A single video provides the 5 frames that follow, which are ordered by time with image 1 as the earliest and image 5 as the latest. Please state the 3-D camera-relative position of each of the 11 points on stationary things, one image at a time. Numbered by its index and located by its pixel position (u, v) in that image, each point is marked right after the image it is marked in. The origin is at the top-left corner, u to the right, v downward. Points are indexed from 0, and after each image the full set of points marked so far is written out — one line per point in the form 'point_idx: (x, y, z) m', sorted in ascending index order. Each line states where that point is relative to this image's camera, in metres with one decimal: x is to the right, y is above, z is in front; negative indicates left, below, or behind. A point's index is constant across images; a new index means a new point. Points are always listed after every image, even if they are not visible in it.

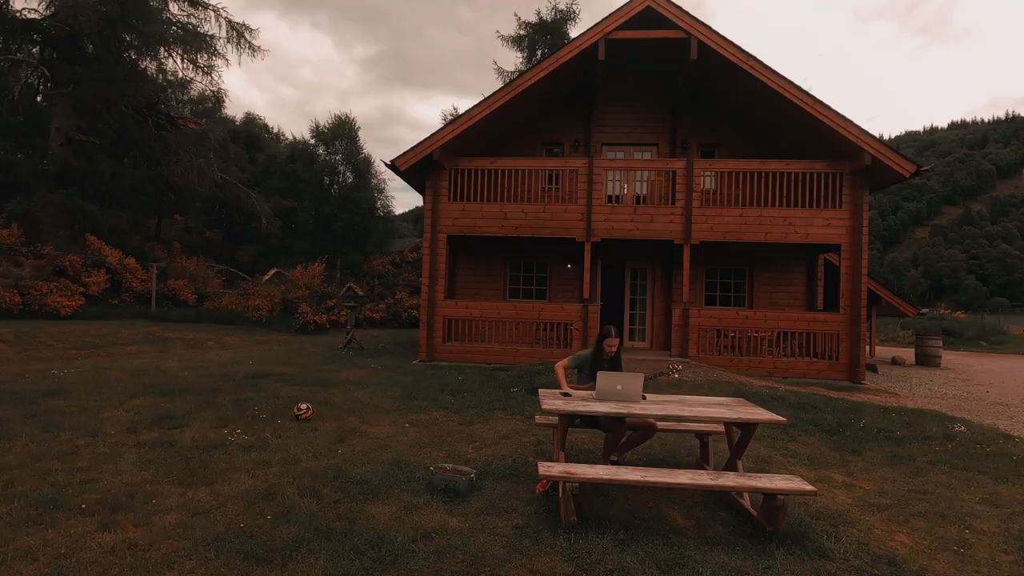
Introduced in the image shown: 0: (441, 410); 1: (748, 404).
0: (-1.0, -1.7, +7.7) m
1: (+2.2, -1.1, +4.9) m
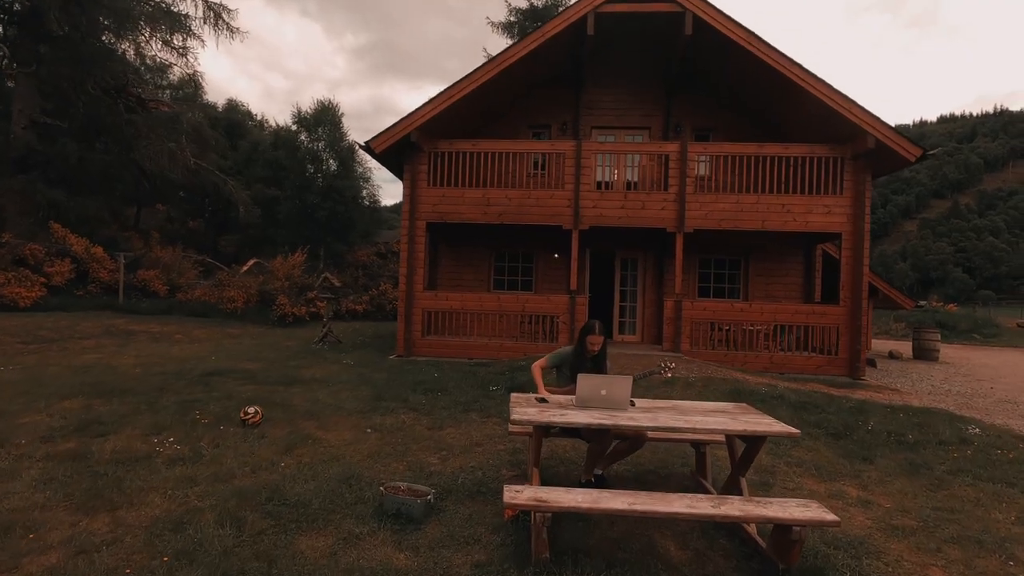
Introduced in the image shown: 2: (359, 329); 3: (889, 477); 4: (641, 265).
0: (-1.3, -1.6, +7.0) m
1: (+1.9, -1.0, +4.2) m
2: (-5.2, -1.4, +18.5) m
3: (+3.7, -1.9, +5.3) m
4: (+3.3, +0.6, +13.7) m
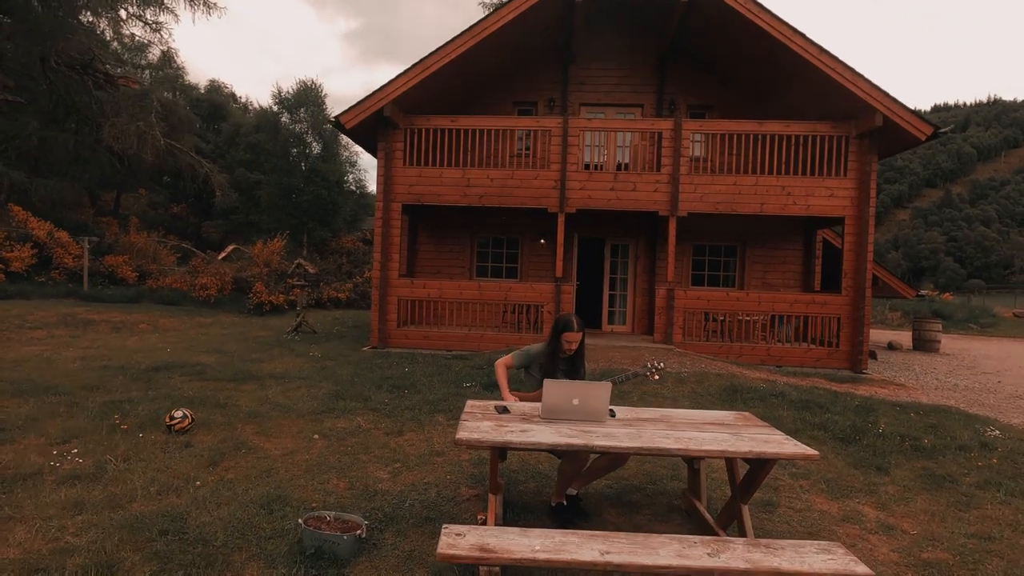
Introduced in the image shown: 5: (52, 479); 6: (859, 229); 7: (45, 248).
0: (-1.7, -1.5, +6.2) m
1: (+1.6, -0.9, +3.5) m
2: (-5.7, -1.0, +17.7) m
3: (+3.4, -1.7, +4.6) m
4: (+2.9, +0.9, +13.0) m
5: (-3.4, -1.4, +4.0) m
6: (+6.9, +1.2, +10.6) m
7: (-15.8, +1.4, +18.2) m
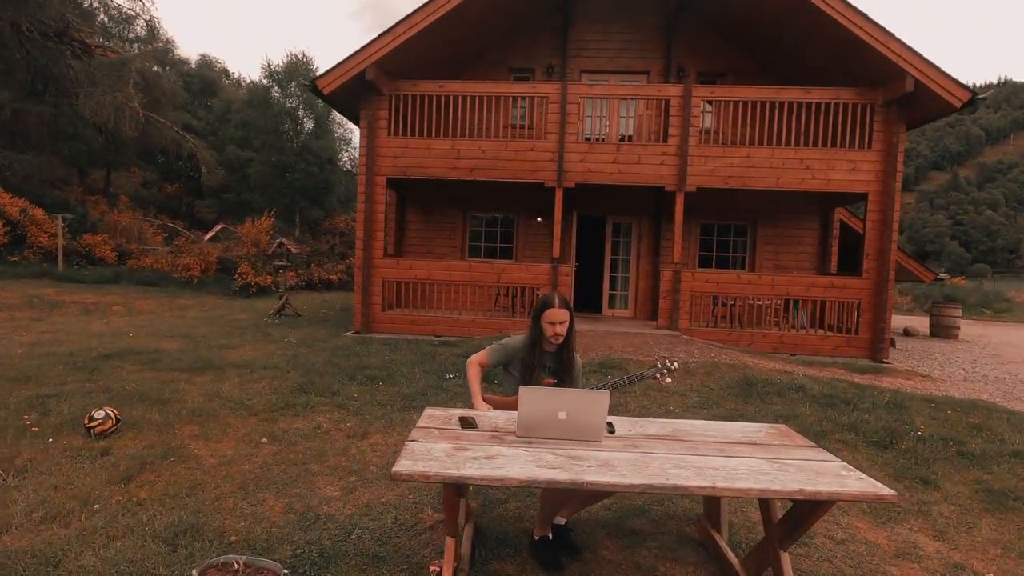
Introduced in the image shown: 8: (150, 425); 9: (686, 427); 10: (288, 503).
0: (-1.8, -1.2, +5.4) m
1: (+1.4, -0.8, +2.7) m
2: (-5.8, -0.4, +16.9) m
3: (+3.2, -1.6, +3.8) m
4: (+2.8, +1.3, +12.1) m
5: (-3.6, -1.3, +3.2) m
6: (+6.7, +1.5, +9.8) m
7: (-15.9, +2.0, +17.4) m
8: (-3.2, -1.2, +4.8) m
9: (+0.9, -0.7, +2.8) m
10: (-1.4, -1.4, +3.5) m
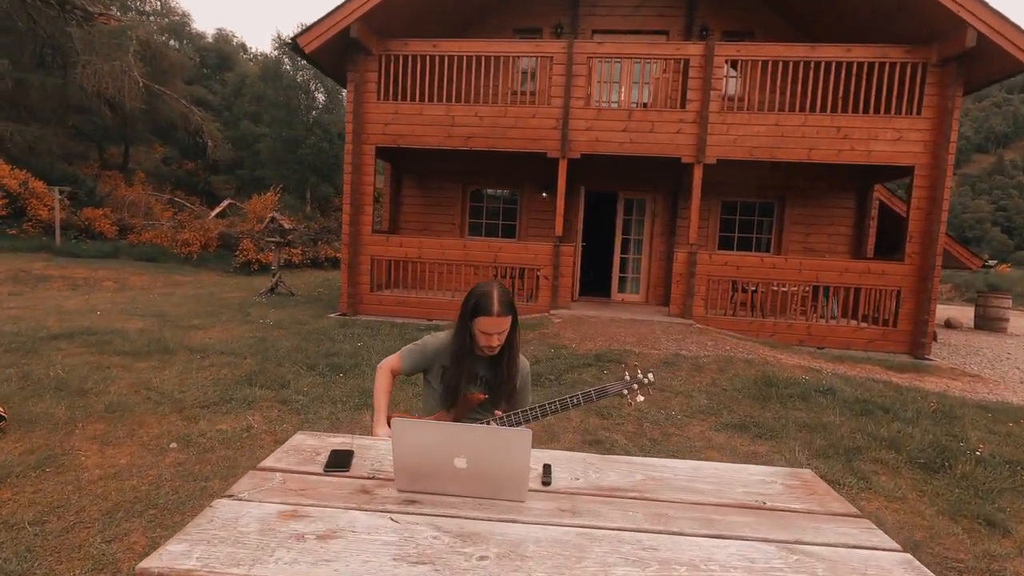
0: (-2.1, -1.0, +4.7) m
1: (+1.1, -0.7, +1.8) m
2: (-5.6, +0.3, +16.3) m
3: (+2.9, -1.5, +2.9) m
4: (+2.8, +1.6, +11.0) m
5: (-3.9, -1.1, +2.5) m
6: (+6.7, +1.7, +8.5) m
7: (-15.6, +2.8, +17.1) m
8: (-3.5, -1.0, +4.1) m
9: (+0.5, -0.7, +2.0) m
10: (-1.8, -1.3, +2.7) m
